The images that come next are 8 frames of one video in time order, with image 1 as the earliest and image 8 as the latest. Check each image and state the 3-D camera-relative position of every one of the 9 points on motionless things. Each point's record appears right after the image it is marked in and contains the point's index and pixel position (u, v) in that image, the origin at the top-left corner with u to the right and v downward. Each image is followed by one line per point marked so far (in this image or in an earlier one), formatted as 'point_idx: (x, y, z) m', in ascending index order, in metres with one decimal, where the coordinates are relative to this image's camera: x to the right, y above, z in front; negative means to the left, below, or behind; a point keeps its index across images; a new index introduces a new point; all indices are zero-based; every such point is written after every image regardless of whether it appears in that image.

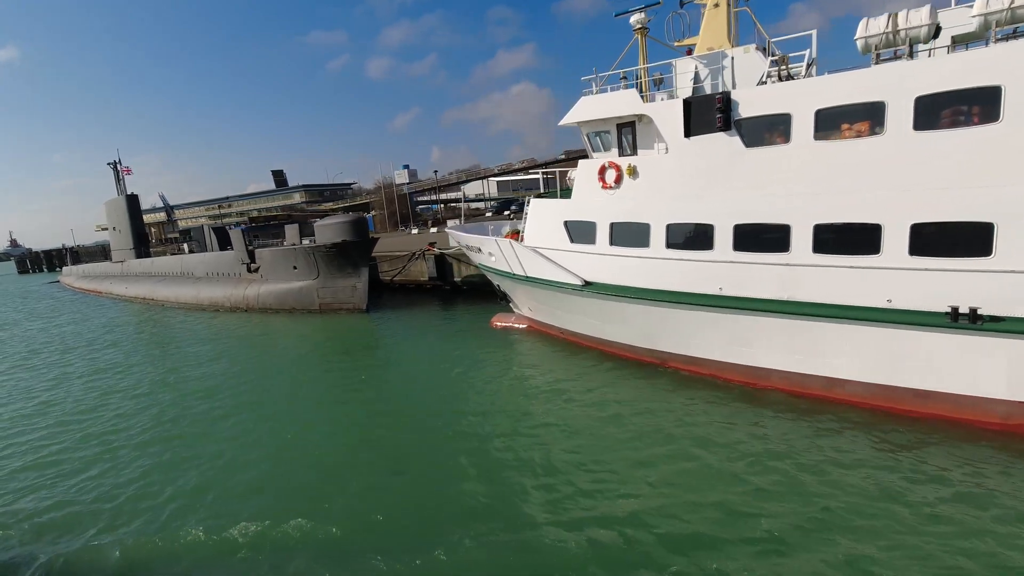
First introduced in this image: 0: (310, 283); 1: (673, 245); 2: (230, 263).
0: (-5.6, +0.1, +14.3) m
1: (+2.1, +0.5, +6.5) m
2: (-9.2, +0.8, +17.0) m
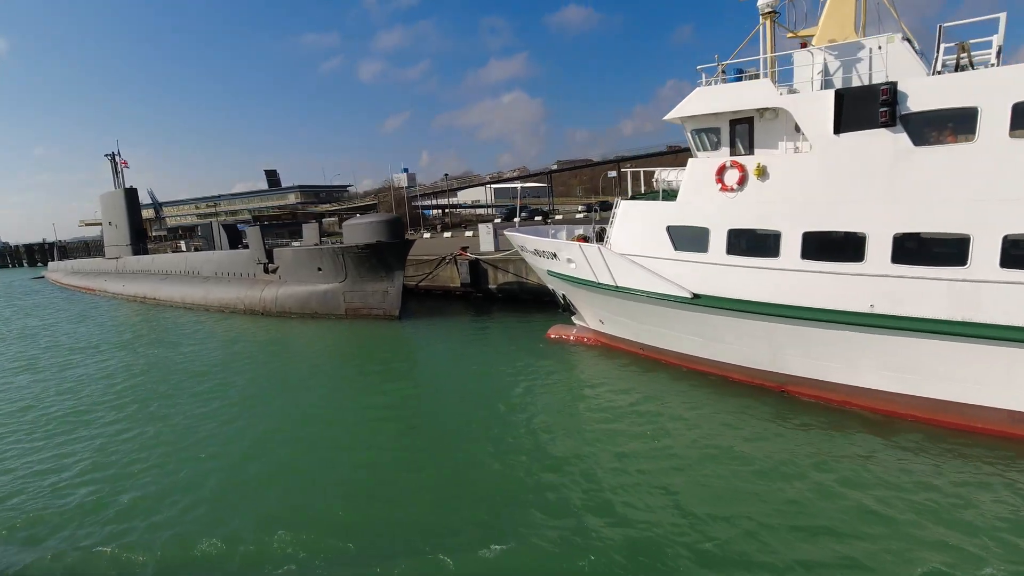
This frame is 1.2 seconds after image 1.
0: (-4.5, 0.0, +13.3) m
1: (+3.3, +0.4, +5.8) m
2: (-8.2, +0.8, +16.0) m
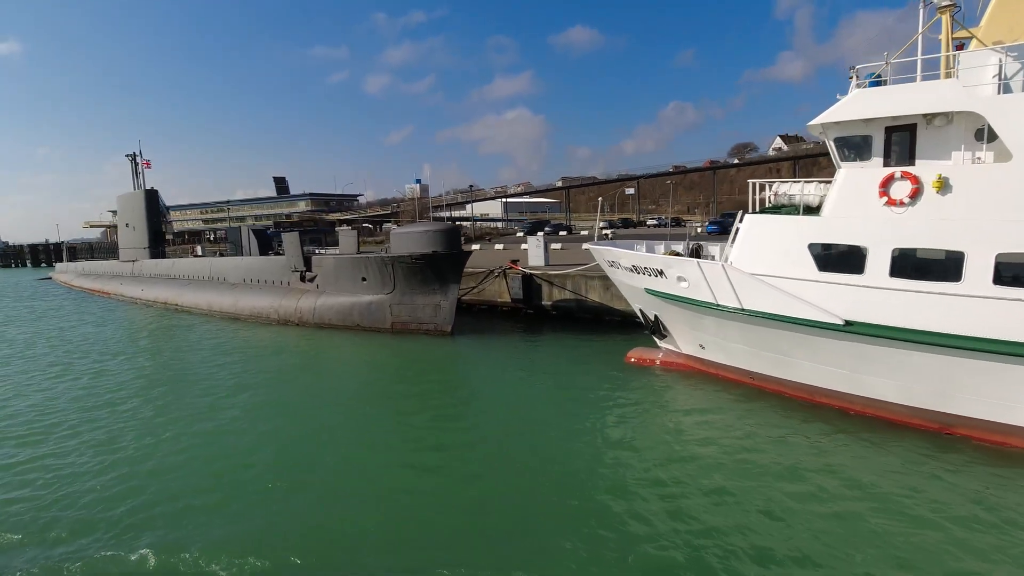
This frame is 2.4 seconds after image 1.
0: (-3.1, -0.3, +12.5) m
1: (+4.8, +0.1, +5.0) m
2: (-6.8, +0.5, +15.2) m
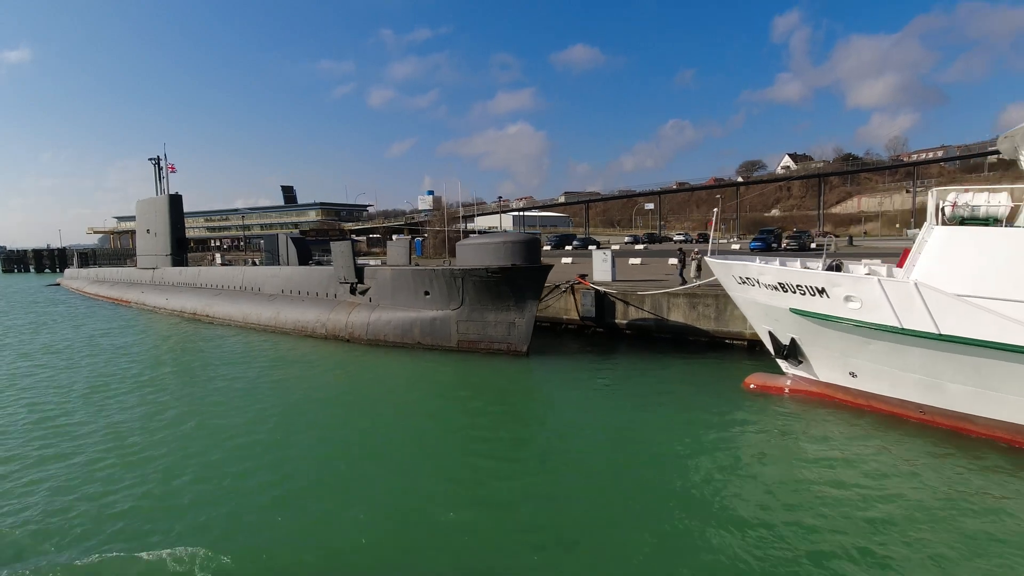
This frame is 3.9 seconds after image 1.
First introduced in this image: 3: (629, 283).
0: (-1.4, -0.6, +11.6) m
1: (+6.6, -0.2, +4.1) m
2: (-5.1, +0.2, +14.2) m
3: (+3.0, +0.1, +13.0) m
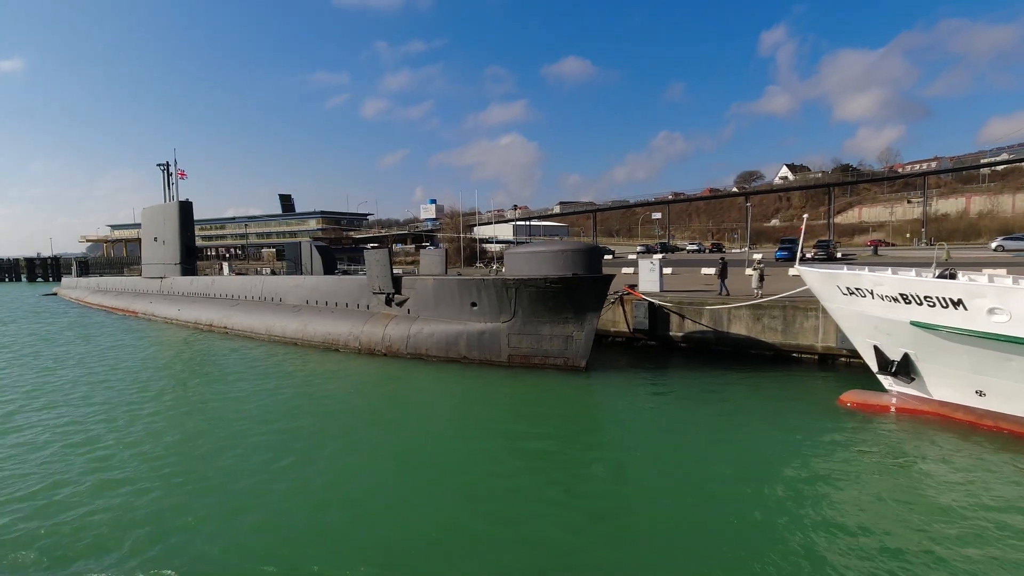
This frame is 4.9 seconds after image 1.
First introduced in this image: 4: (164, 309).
0: (-0.3, -0.8, +10.9) m
1: (+7.8, -0.3, +3.6) m
2: (-4.0, -0.1, +13.5) m
3: (+4.1, -0.2, +12.5) m
4: (-13.3, -0.8, +19.8) m
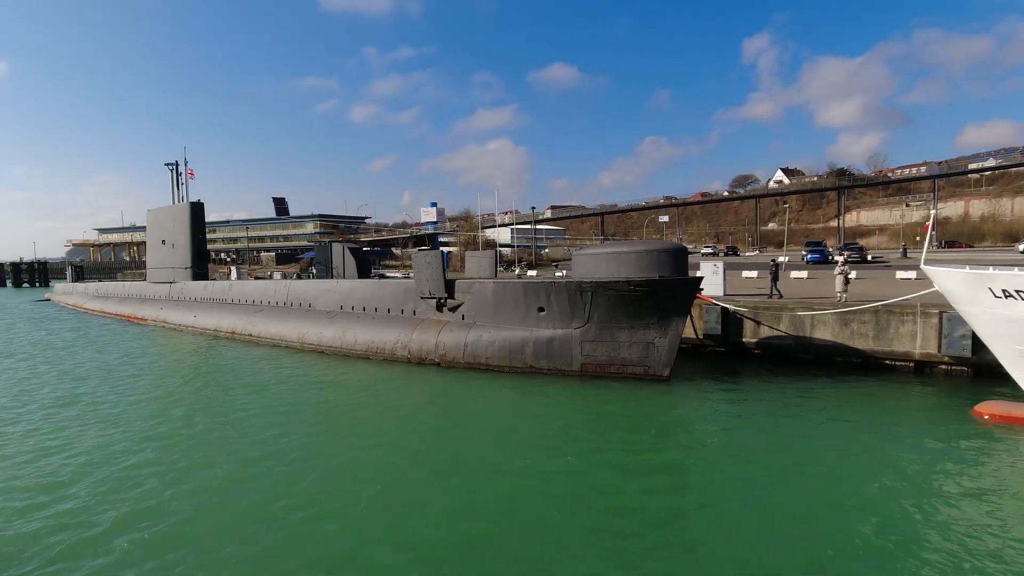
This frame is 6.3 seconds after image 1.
0: (+1.1, -0.9, +10.2) m
1: (+9.4, -0.3, +3.1) m
2: (-2.7, -0.2, +12.7) m
3: (+5.5, -0.2, +11.8) m
4: (-12.1, -1.0, +18.7) m
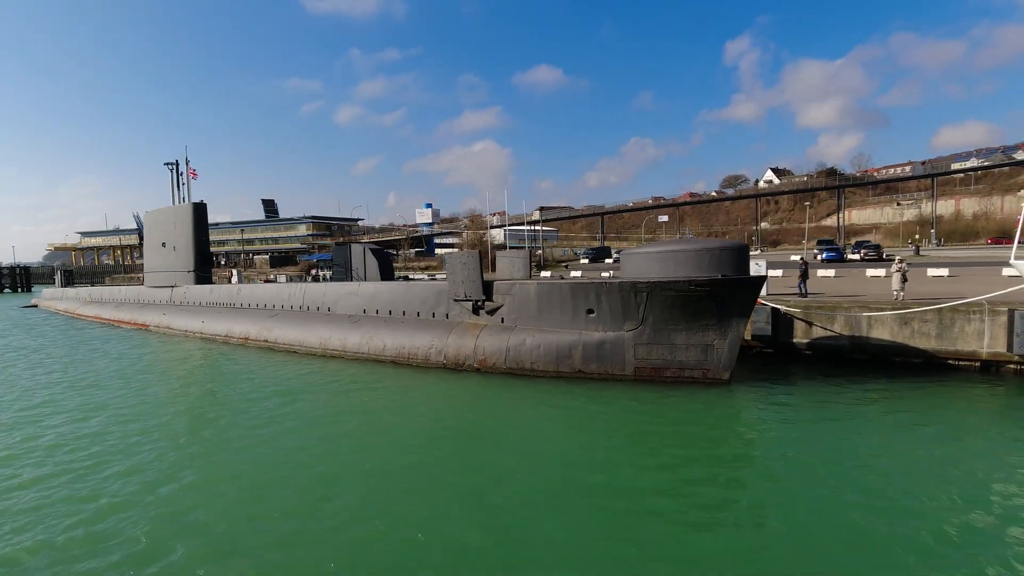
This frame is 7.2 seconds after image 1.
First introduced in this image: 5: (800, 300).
0: (+2.1, -0.9, +9.7) m
1: (+10.5, -0.2, +2.8) m
2: (-1.8, -0.2, +12.1) m
3: (+6.3, -0.2, +11.5) m
4: (-11.4, -1.2, +17.9) m
5: (+6.3, -0.2, +11.4) m
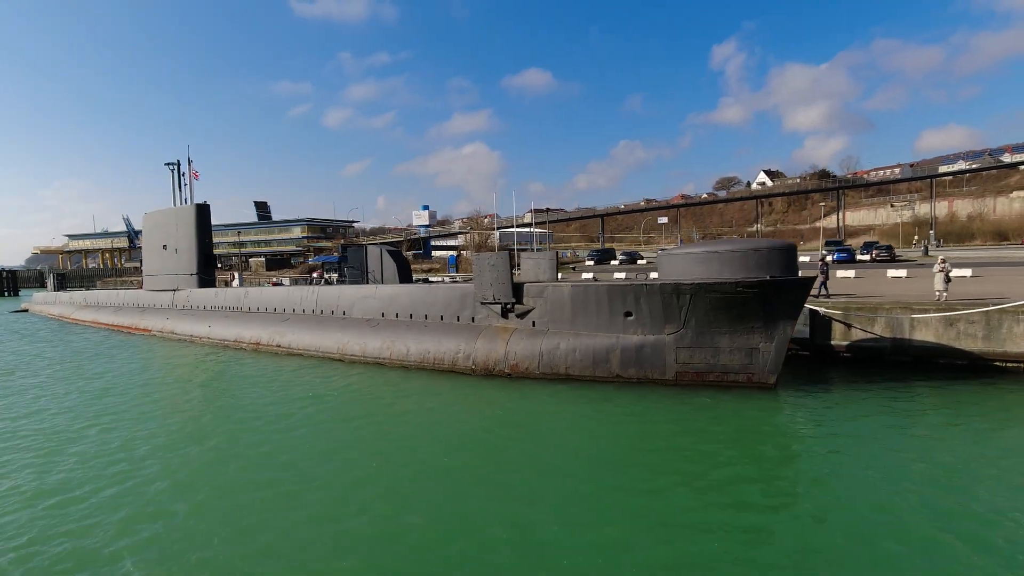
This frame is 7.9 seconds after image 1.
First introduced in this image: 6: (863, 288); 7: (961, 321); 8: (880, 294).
0: (+2.7, -0.9, +9.4) m
1: (+11.3, -0.1, +2.7) m
2: (-1.2, -0.3, +11.7) m
3: (+7.0, -0.2, +11.3) m
4: (-10.9, -1.3, +17.3) m
5: (+6.9, -0.3, +11.2) m
6: (+10.3, 0.0, +15.3) m
7: (+8.2, -0.6, +9.5) m
8: (+10.3, -0.2, +14.5) m
